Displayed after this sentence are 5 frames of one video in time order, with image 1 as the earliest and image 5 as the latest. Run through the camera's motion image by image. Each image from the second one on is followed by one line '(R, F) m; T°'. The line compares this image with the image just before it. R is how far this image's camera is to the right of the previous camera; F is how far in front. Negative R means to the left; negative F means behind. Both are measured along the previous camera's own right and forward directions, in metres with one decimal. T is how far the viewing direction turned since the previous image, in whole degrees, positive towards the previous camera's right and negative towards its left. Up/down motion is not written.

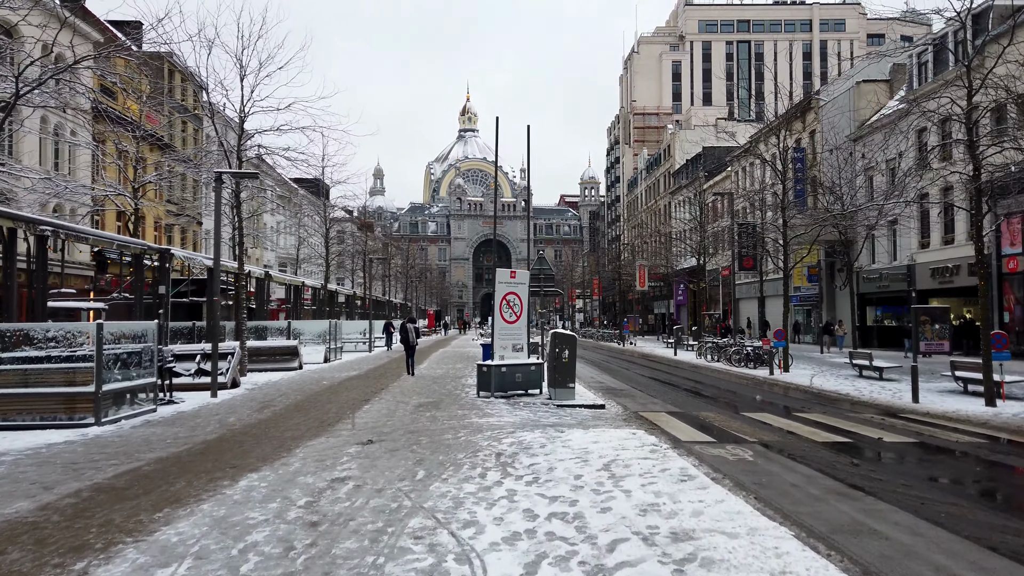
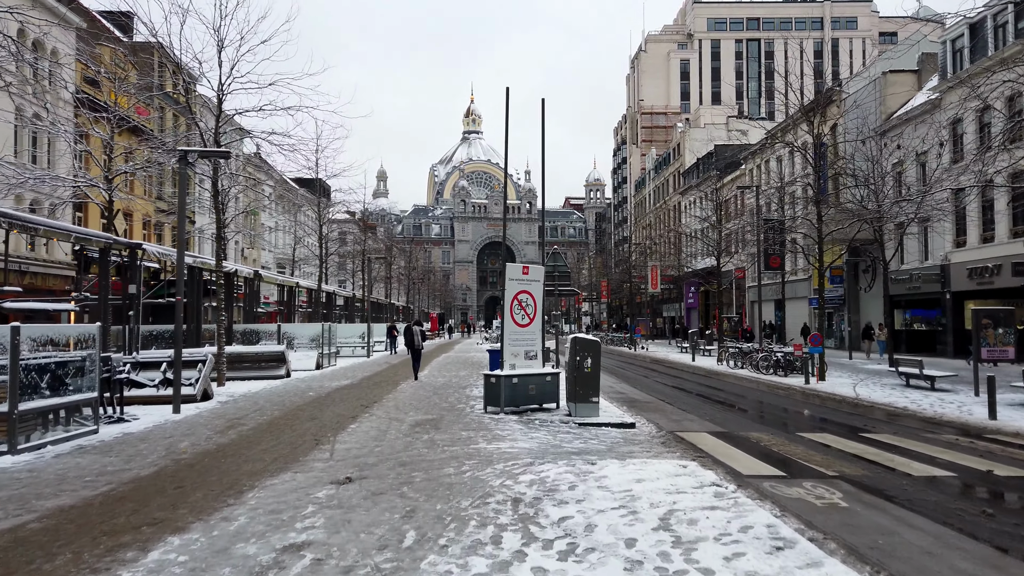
(-0.1, +1.9) m; 0°
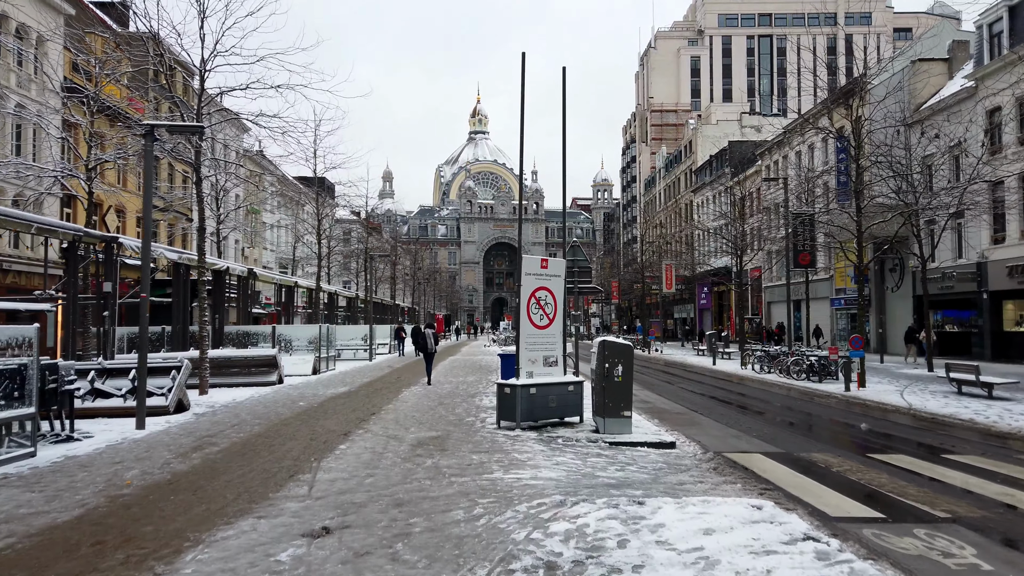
(-0.2, +1.5) m; 0°
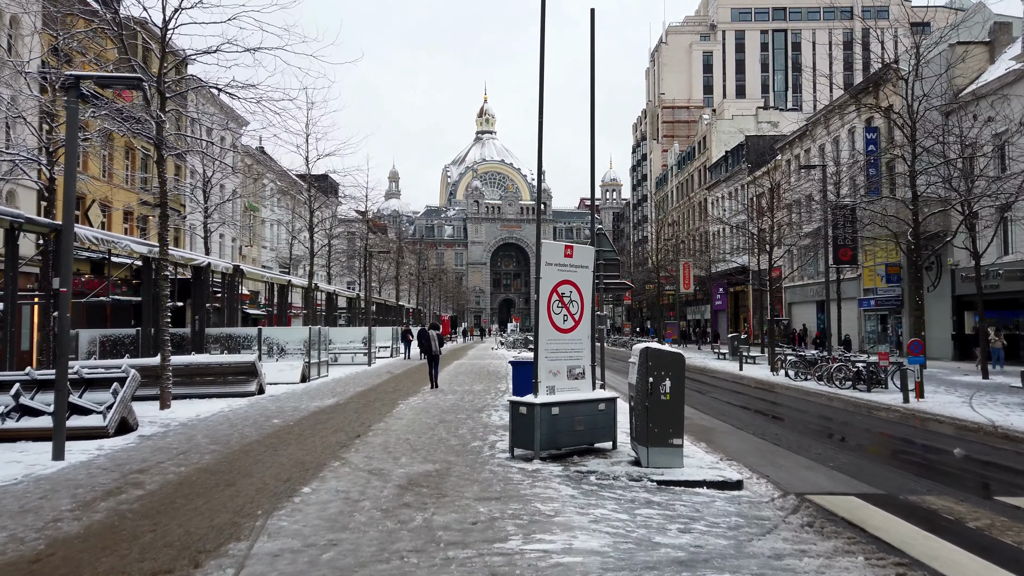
(-0.1, +2.0) m; -1°
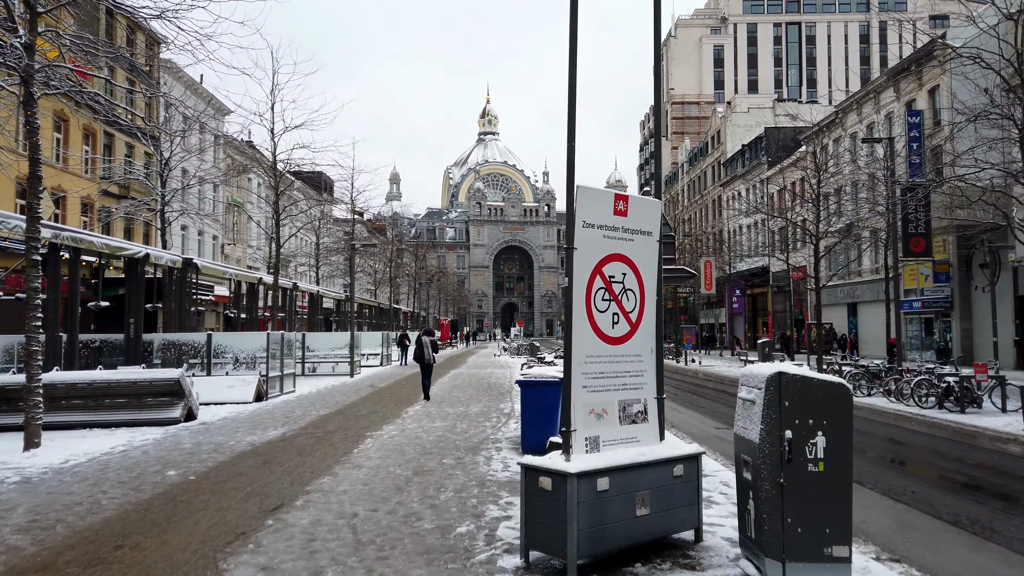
(-0.1, +3.4) m; 0°
